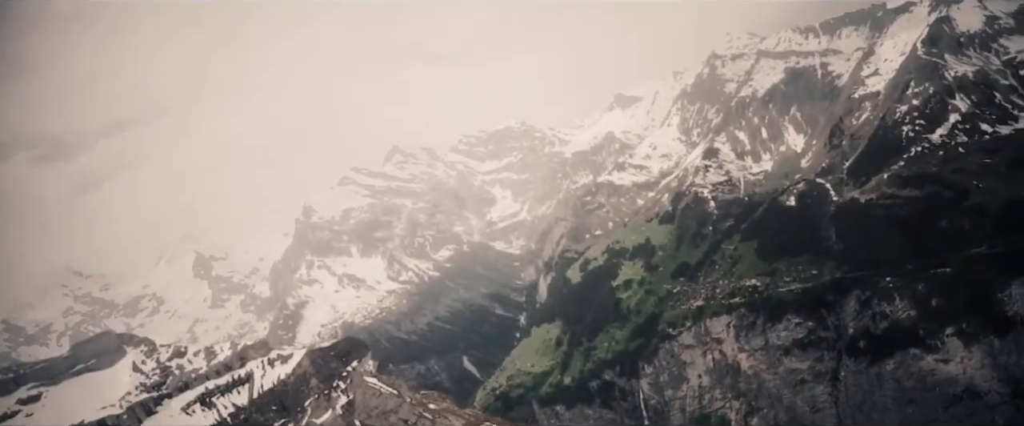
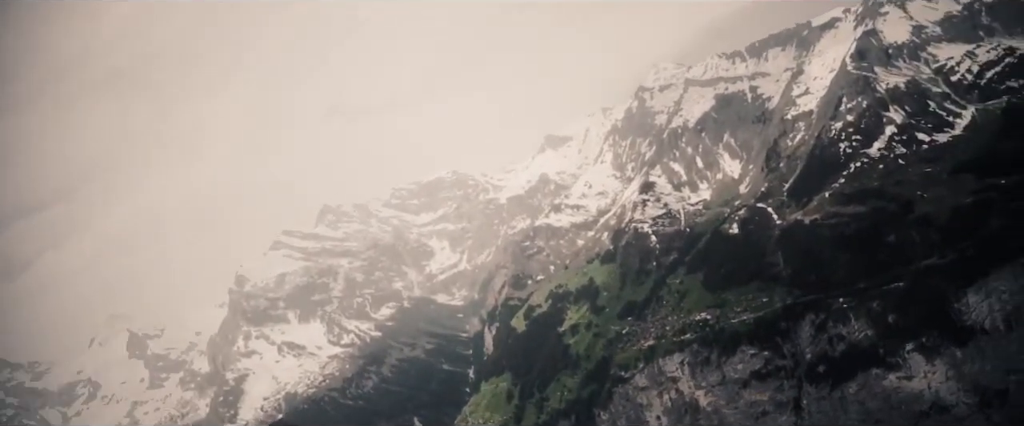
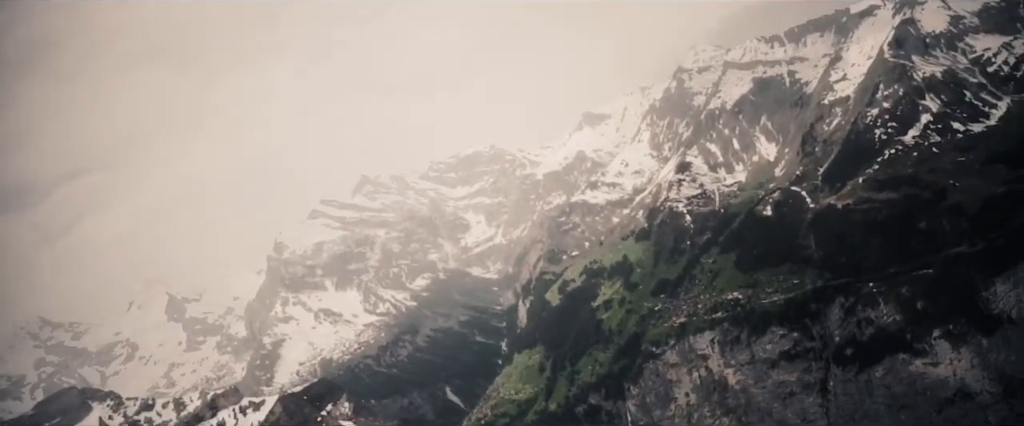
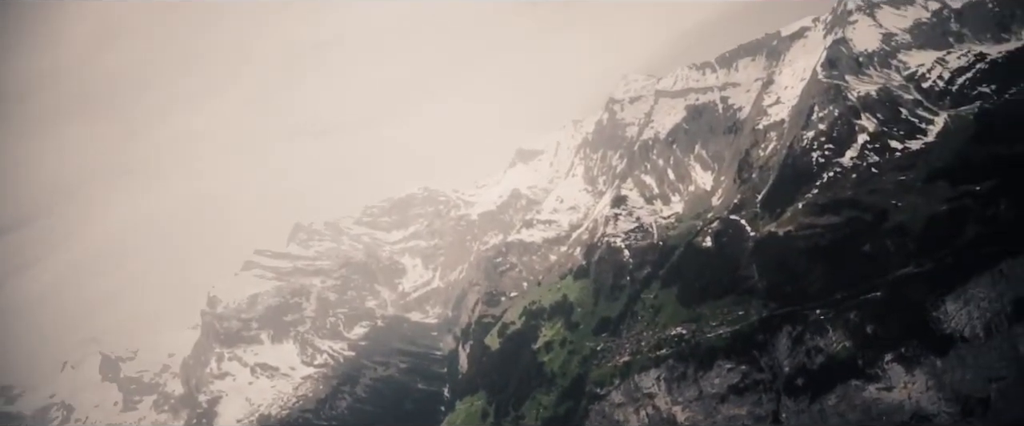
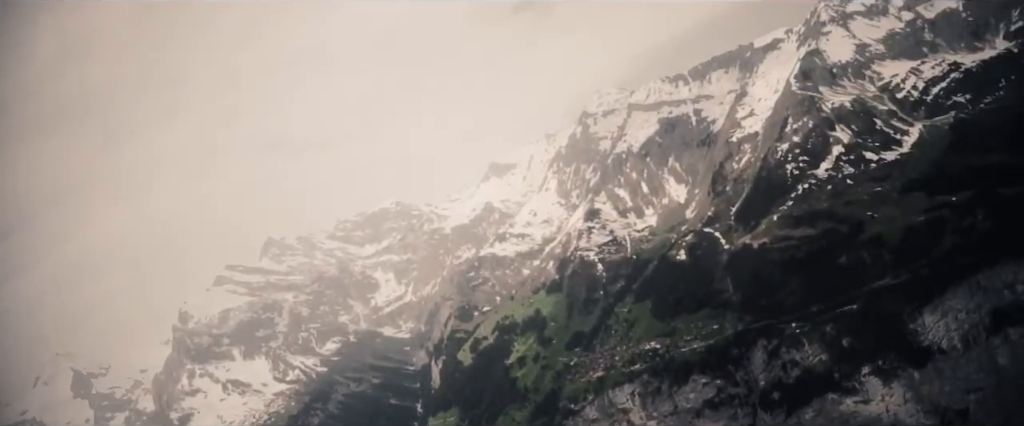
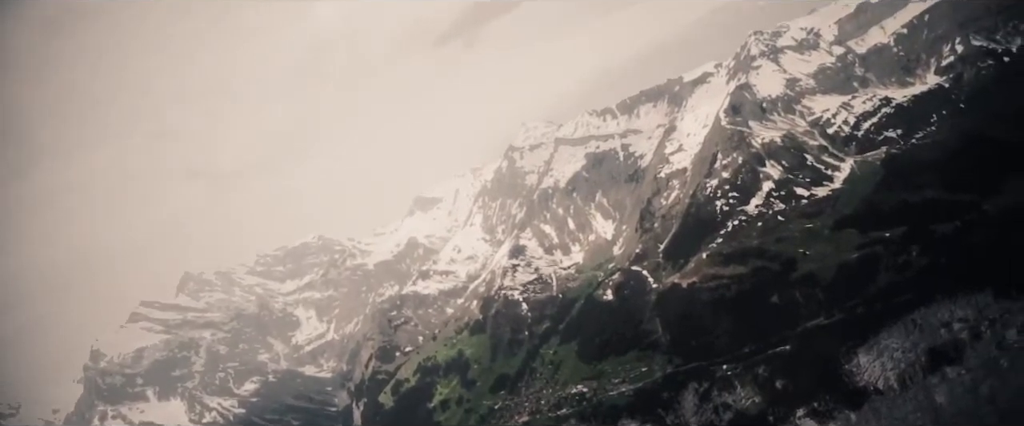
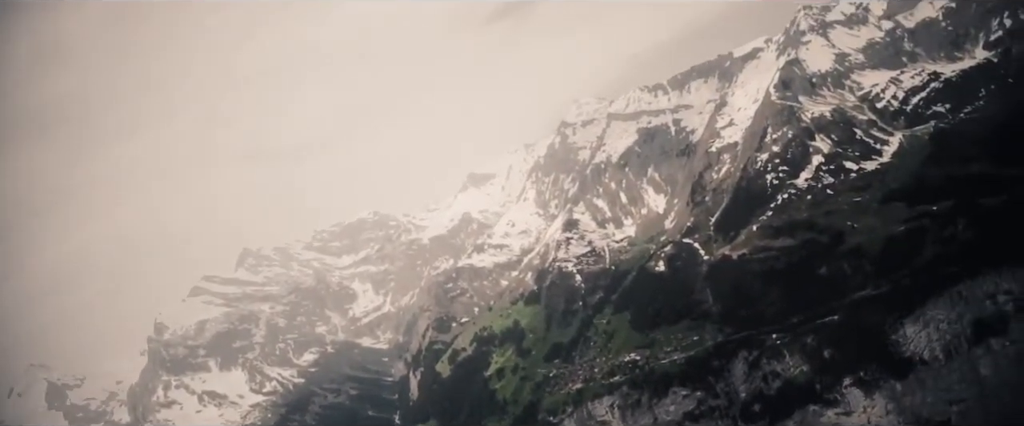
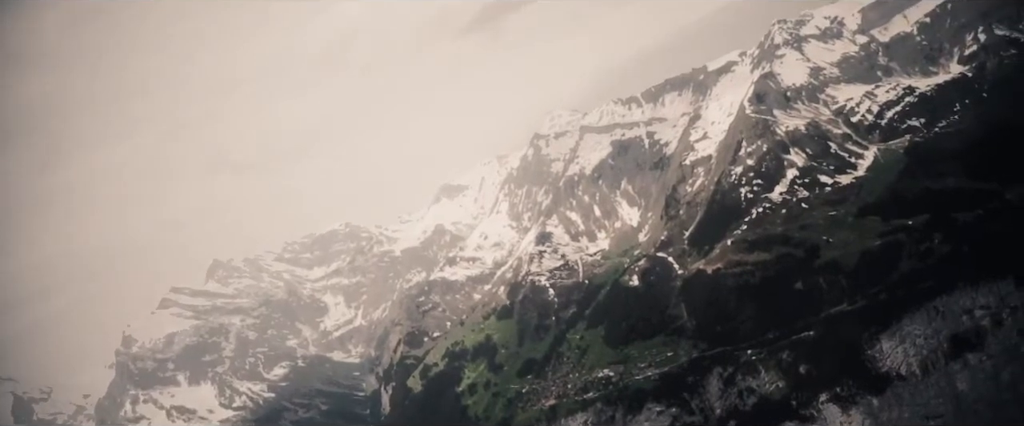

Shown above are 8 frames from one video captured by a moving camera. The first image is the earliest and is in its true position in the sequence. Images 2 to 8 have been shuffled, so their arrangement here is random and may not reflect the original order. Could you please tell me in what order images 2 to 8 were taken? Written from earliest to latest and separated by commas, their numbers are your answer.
3, 2, 4, 5, 7, 8, 6
